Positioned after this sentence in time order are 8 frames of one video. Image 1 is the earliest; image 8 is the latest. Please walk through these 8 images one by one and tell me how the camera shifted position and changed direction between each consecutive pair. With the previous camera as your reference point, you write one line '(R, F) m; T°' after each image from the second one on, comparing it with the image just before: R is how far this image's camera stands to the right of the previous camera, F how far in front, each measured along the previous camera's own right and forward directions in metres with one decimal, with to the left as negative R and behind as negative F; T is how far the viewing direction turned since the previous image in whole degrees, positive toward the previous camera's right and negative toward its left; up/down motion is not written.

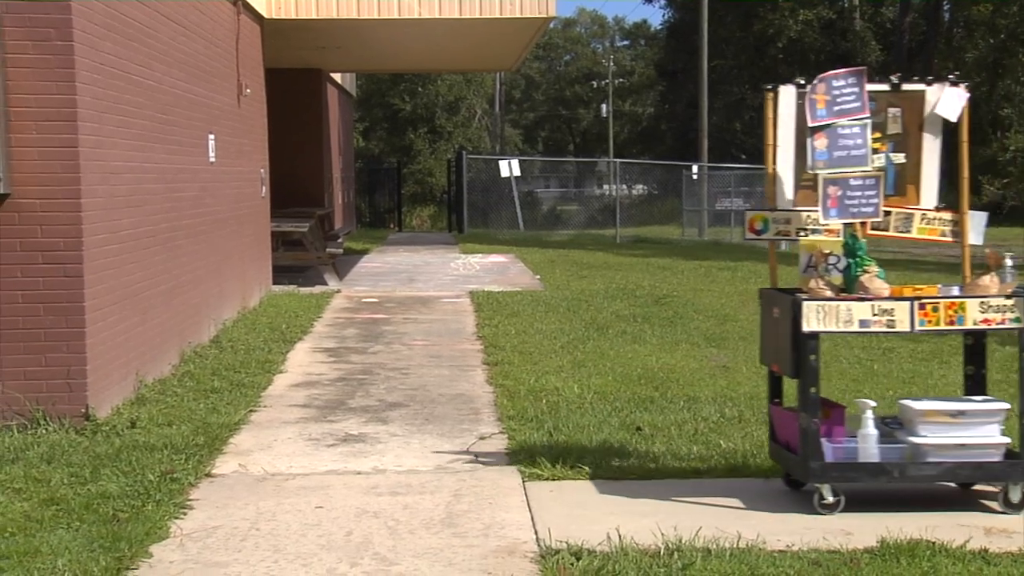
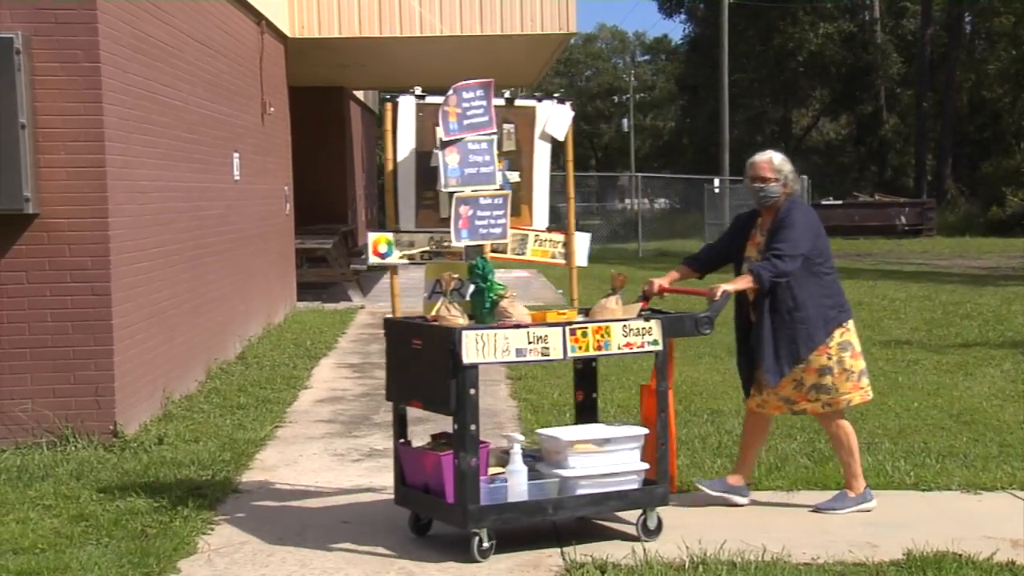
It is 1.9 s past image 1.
(0.0, 0.0) m; -1°
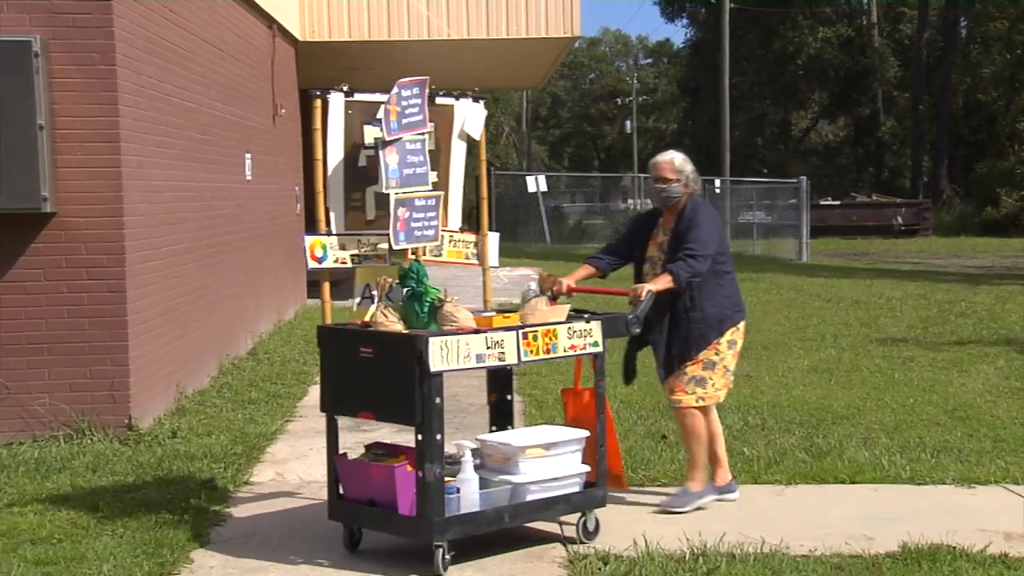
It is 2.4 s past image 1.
(0.0, -0.2) m; 0°
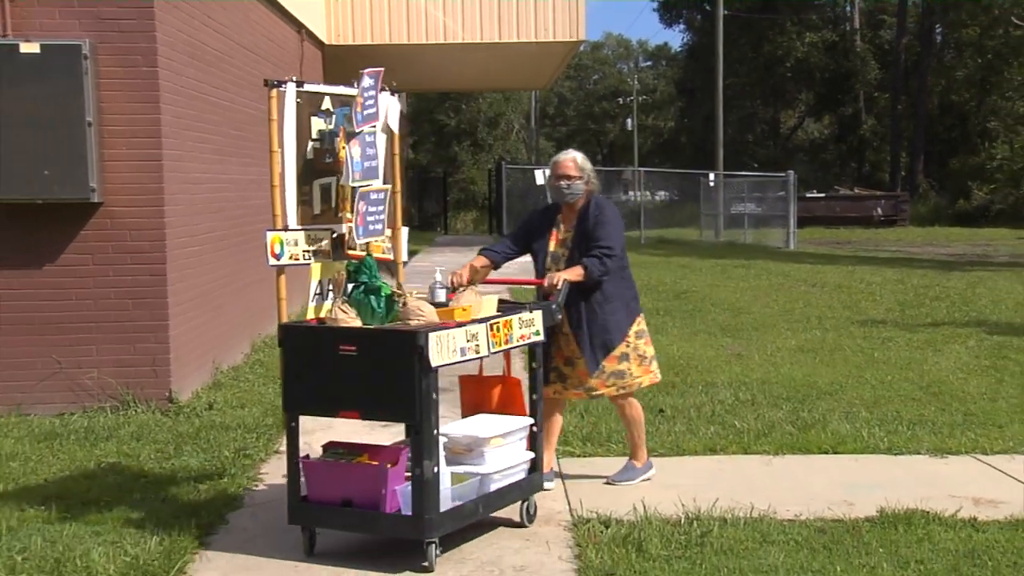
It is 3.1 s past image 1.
(0.0, -0.6) m; 0°
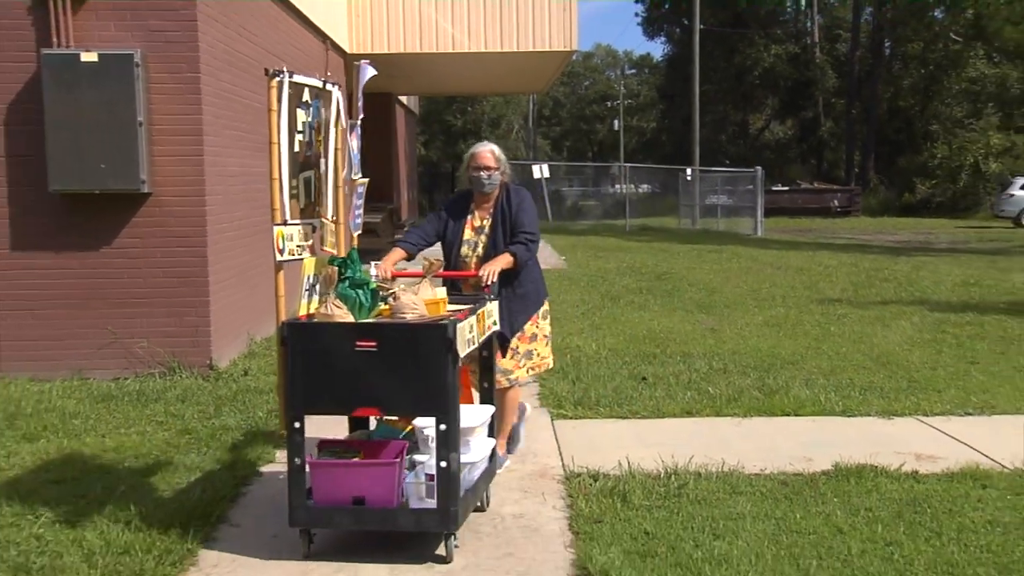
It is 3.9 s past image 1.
(-0.1, -0.9) m; 0°
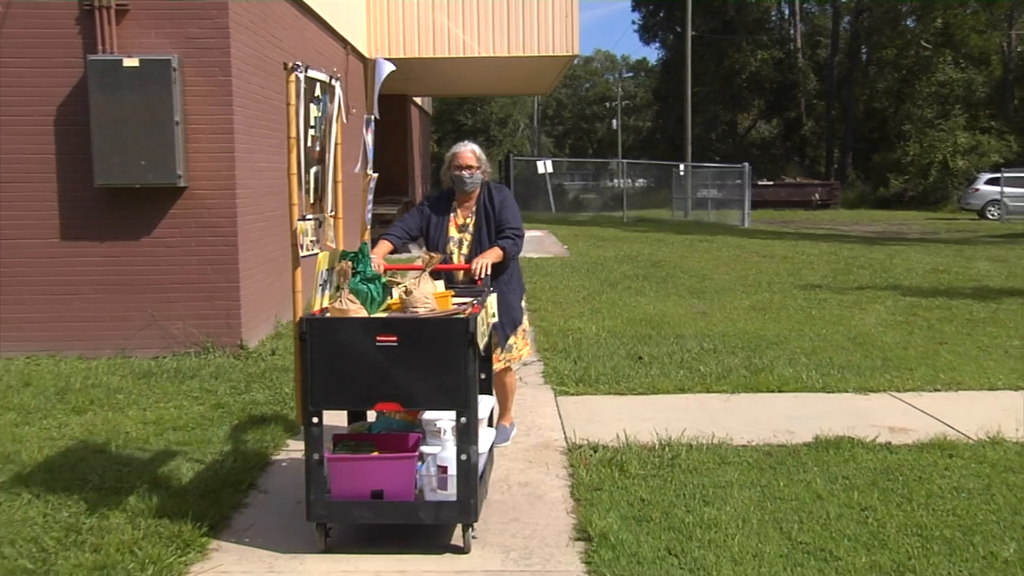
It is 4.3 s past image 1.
(0.0, -0.7) m; 0°
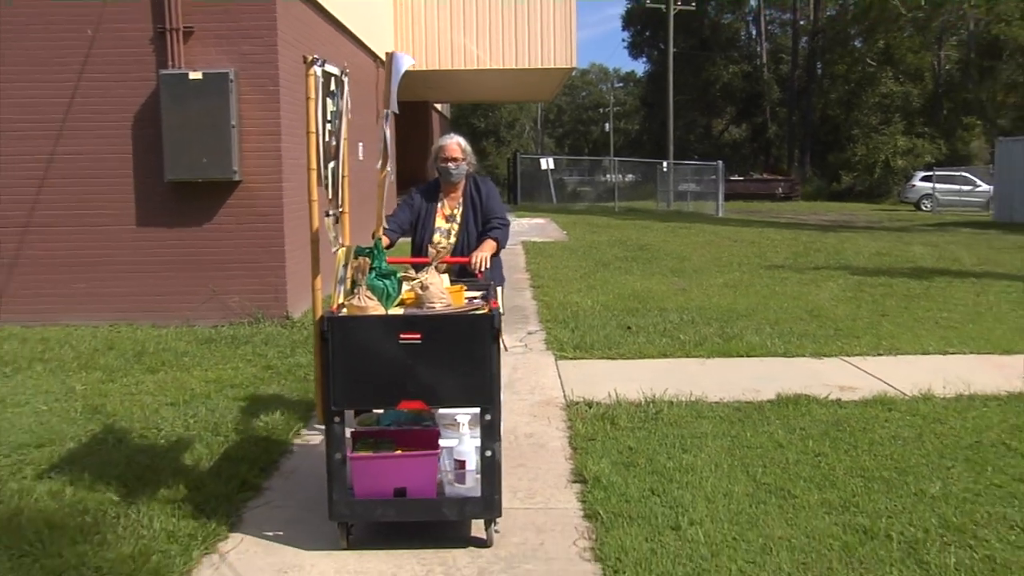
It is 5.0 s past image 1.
(-0.1, -1.5) m; 0°
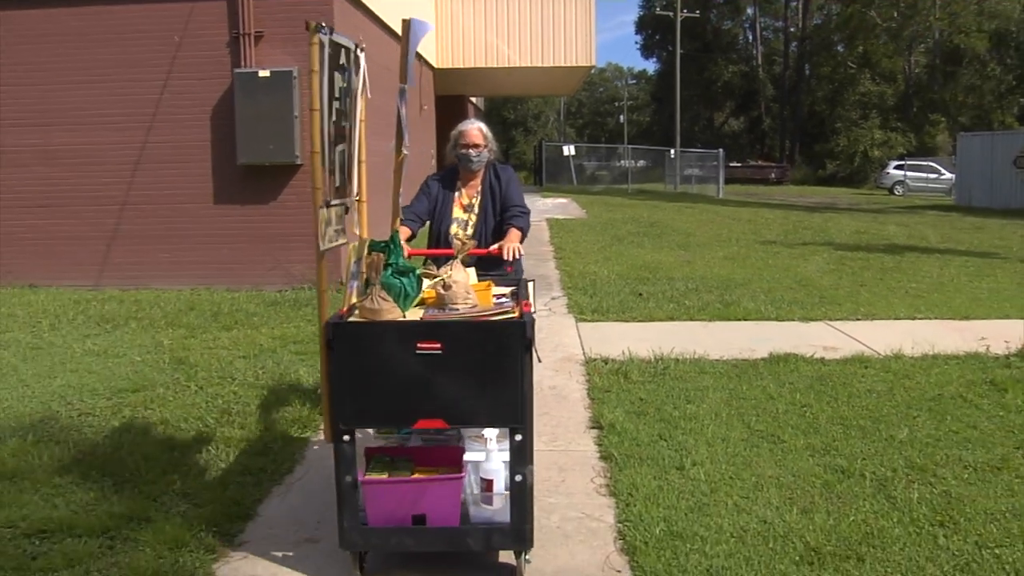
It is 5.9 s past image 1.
(-0.1, -1.5) m; -1°
